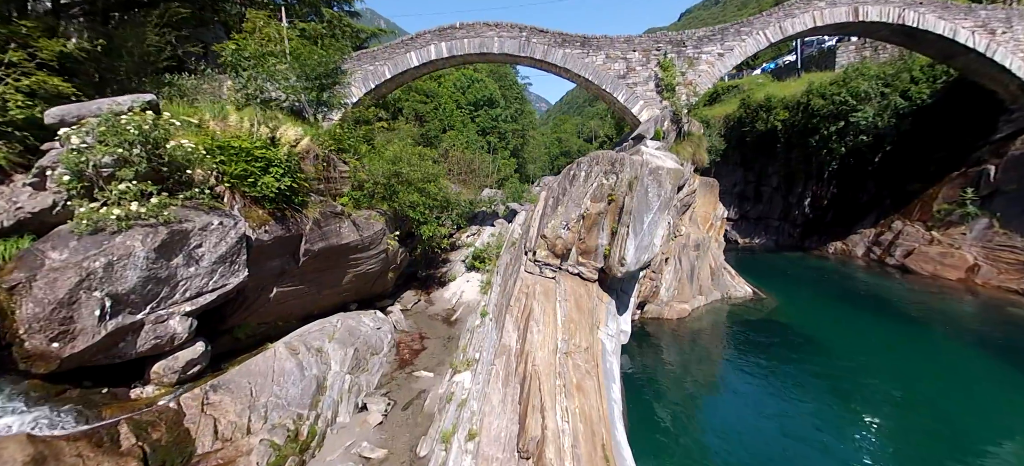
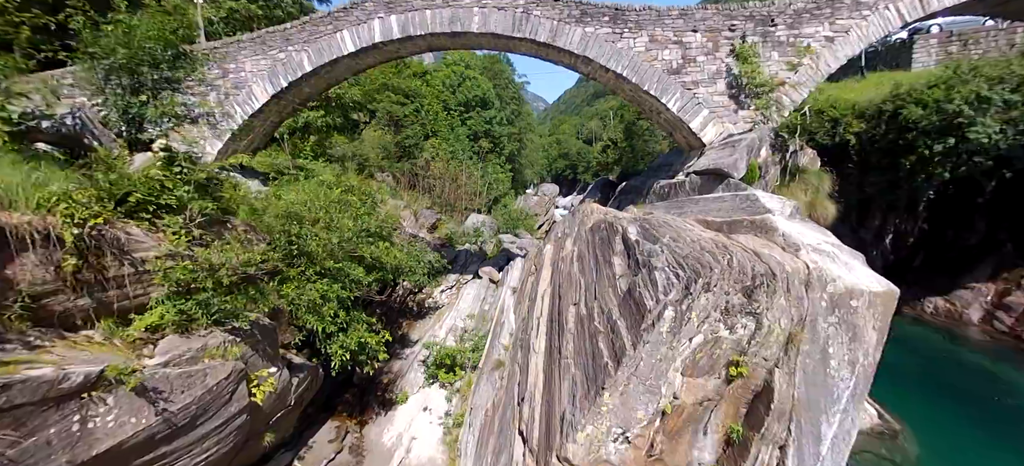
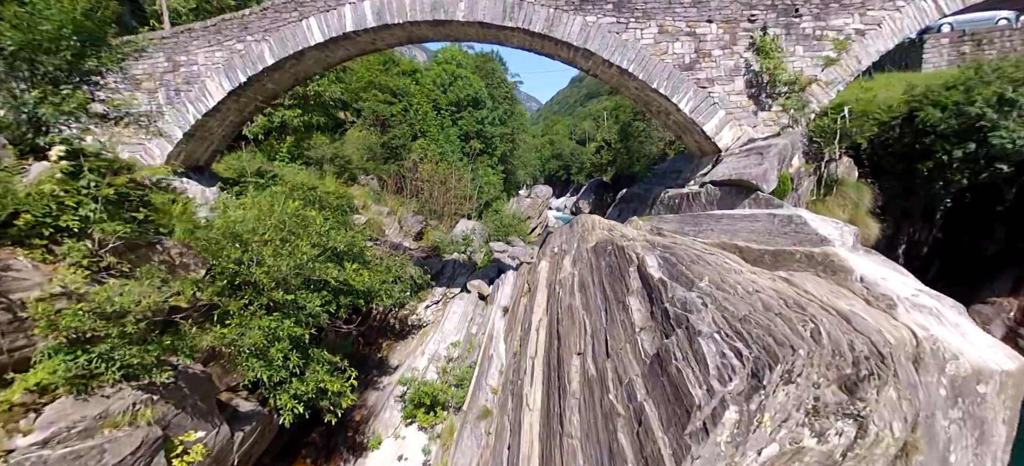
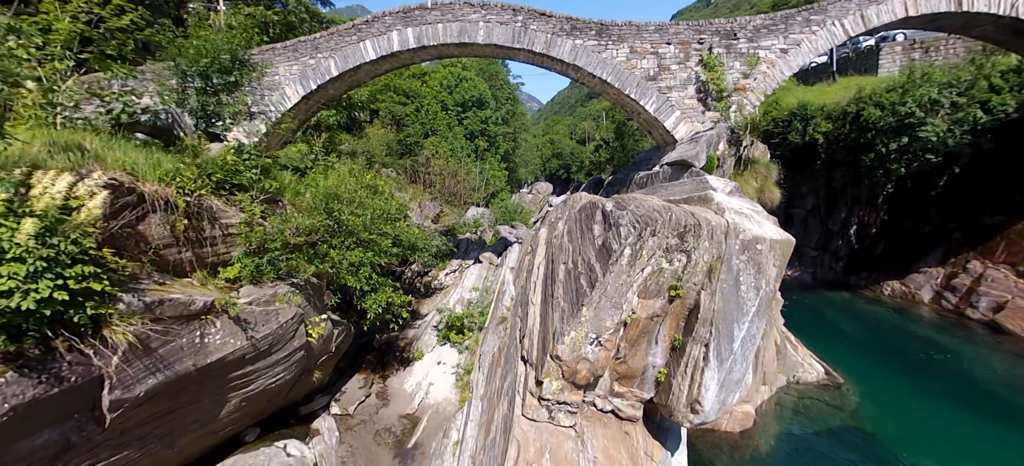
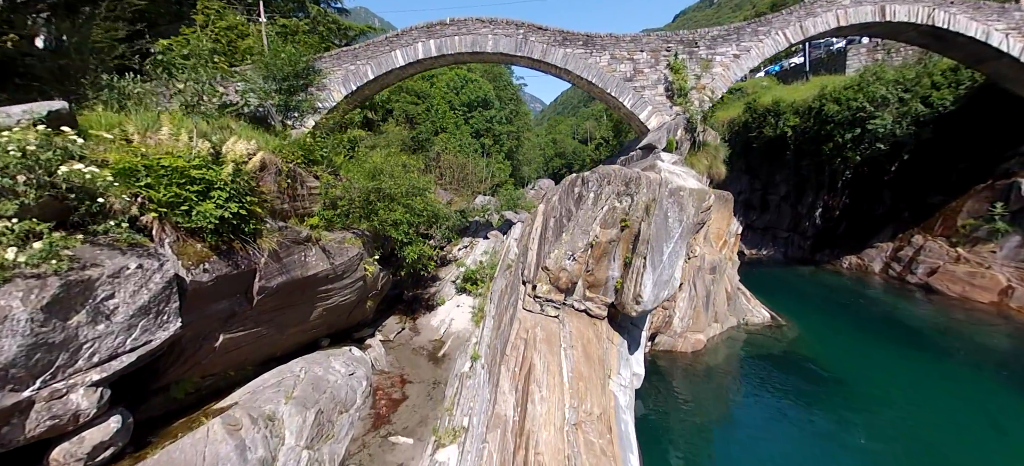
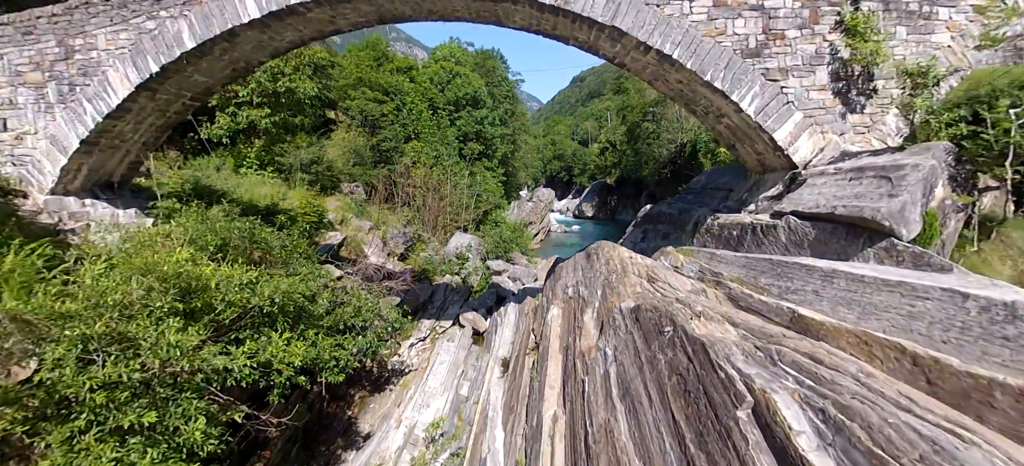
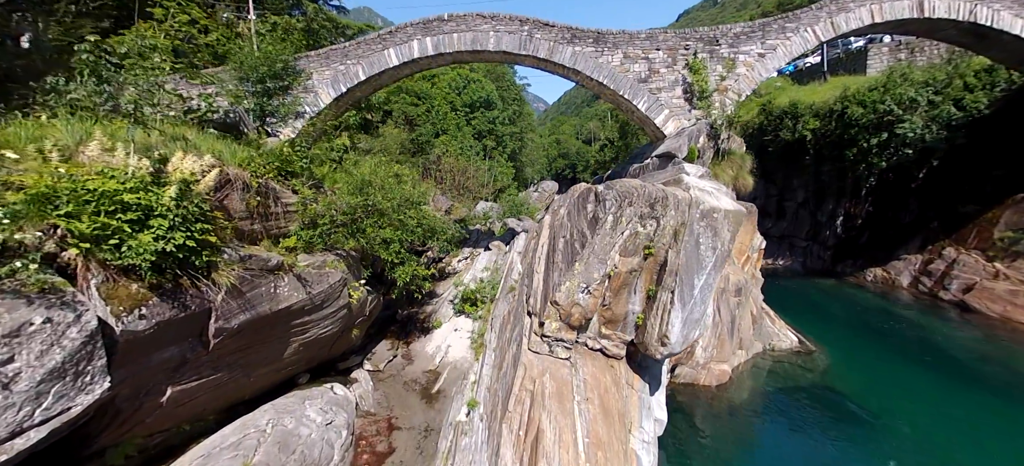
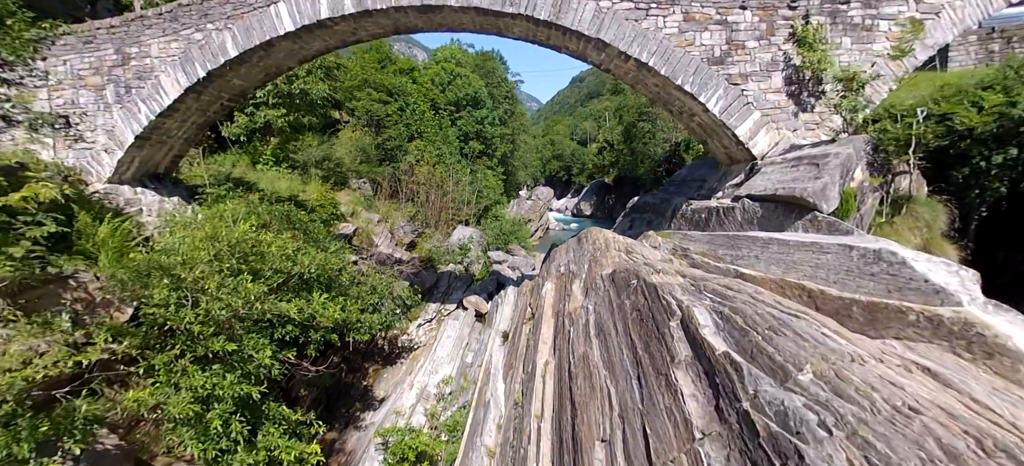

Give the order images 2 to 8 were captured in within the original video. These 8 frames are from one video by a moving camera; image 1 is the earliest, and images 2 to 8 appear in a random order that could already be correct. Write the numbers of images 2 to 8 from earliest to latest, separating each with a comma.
5, 7, 4, 2, 3, 8, 6
